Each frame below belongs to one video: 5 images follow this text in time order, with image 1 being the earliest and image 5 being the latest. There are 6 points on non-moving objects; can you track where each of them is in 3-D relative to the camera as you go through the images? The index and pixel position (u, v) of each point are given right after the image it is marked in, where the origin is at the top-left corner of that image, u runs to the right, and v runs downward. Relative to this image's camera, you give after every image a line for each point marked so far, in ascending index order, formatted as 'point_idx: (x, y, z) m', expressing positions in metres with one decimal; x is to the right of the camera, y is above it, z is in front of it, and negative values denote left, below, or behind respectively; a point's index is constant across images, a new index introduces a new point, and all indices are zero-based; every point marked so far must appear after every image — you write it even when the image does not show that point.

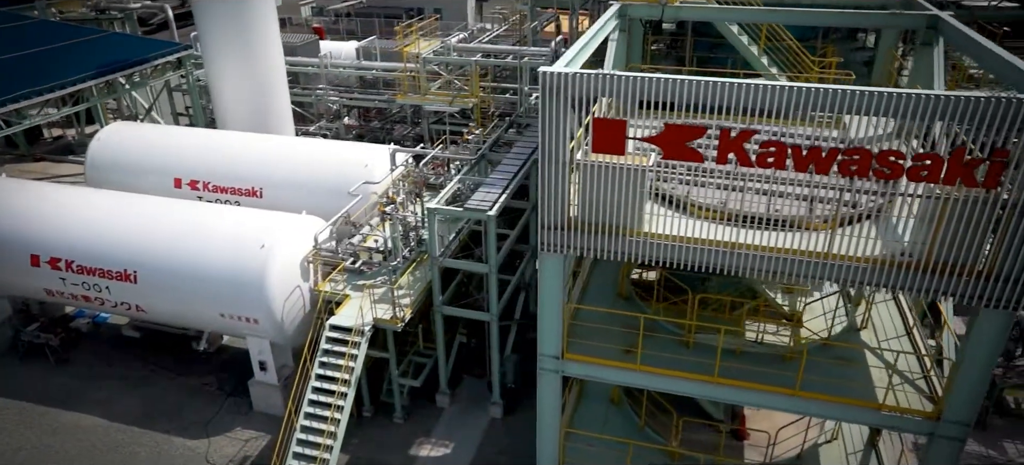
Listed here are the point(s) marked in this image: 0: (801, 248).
0: (+3.9, -0.3, +8.9) m
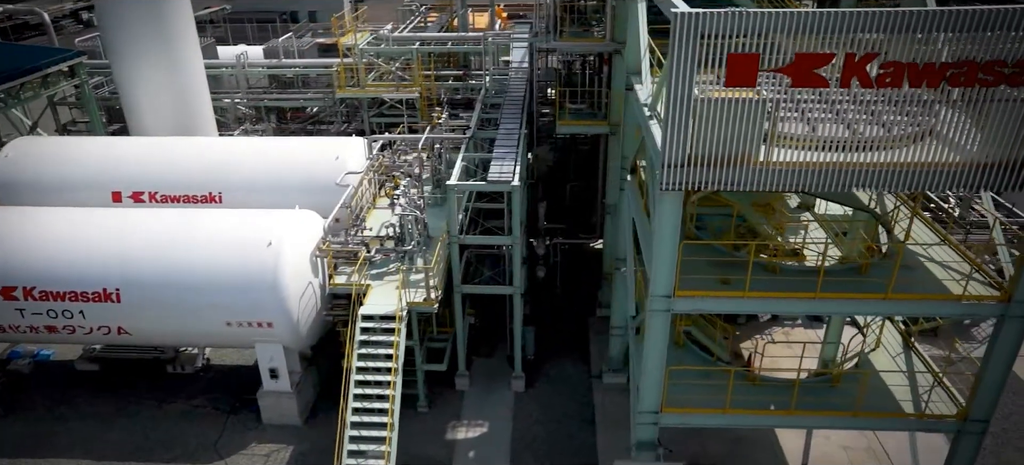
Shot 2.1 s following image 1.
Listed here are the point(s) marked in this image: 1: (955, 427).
0: (+5.9, +1.0, +10.0) m
1: (+7.9, -3.5, +12.3) m
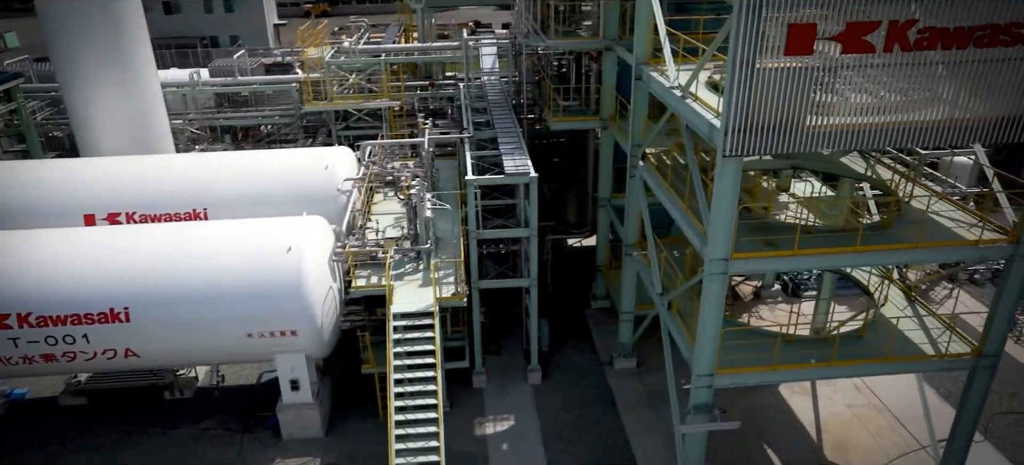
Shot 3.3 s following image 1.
0: (+7.1, +1.9, +11.2) m
1: (+9.1, -2.6, +13.6) m
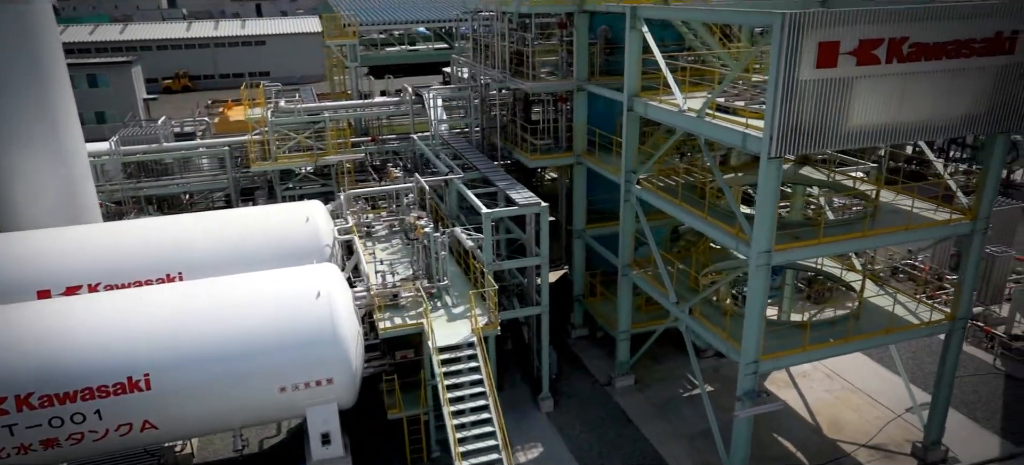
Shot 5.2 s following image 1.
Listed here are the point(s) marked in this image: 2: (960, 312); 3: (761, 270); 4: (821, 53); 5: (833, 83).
0: (+8.3, +2.3, +13.8) m
1: (+10.2, -2.2, +16.0) m
2: (+10.4, -1.9, +15.9) m
3: (+5.0, -0.8, +13.8) m
4: (+5.6, +3.2, +12.4) m
5: (+5.9, +2.8, +12.8) m
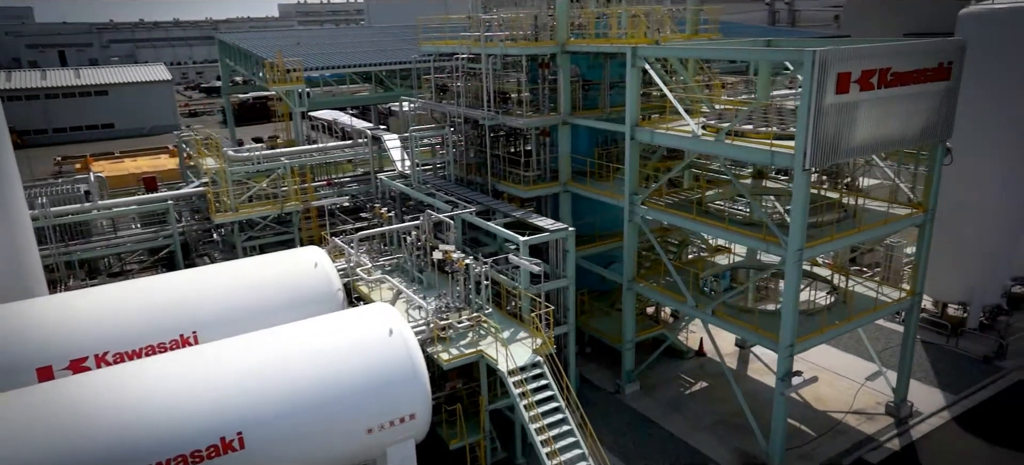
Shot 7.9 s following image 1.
0: (+9.6, +2.5, +17.1) m
1: (+11.3, -2.0, +19.5) m
2: (+11.5, -1.6, +19.5) m
3: (+6.7, -0.8, +16.2) m
4: (+7.2, +3.3, +15.2) m
5: (+7.5, +2.9, +15.6) m
